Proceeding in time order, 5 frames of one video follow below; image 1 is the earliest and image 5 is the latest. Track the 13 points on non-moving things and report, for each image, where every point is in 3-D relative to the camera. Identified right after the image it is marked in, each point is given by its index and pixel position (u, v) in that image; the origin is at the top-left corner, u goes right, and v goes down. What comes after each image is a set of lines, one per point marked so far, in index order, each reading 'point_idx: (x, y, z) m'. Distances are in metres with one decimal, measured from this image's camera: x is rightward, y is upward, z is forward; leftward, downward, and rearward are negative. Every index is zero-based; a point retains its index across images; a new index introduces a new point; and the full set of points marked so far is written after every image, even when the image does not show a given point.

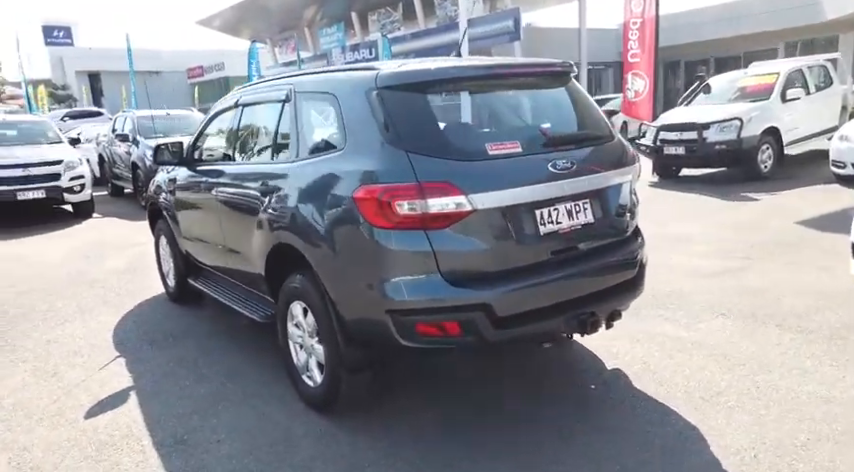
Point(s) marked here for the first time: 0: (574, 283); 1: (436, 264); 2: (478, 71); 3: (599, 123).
0: (+0.7, -0.2, +2.9) m
1: (0.0, -0.1, +2.7) m
2: (+0.3, +0.8, +3.1) m
3: (+0.9, +0.6, +3.5) m
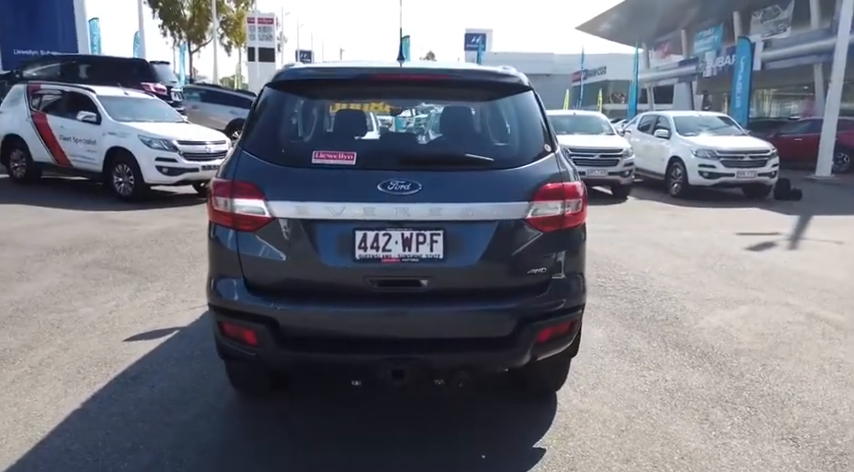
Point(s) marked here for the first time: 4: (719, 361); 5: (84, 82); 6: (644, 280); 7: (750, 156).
0: (-0.1, -0.3, +2.6) m
1: (-0.8, -0.1, +2.7) m
2: (-0.2, +0.7, +2.9) m
3: (+0.5, +0.4, +2.8) m
4: (+1.9, -0.8, +4.1) m
5: (-9.0, +4.1, +16.4) m
6: (+2.1, -0.4, +6.2) m
7: (+6.5, +1.6, +12.6) m
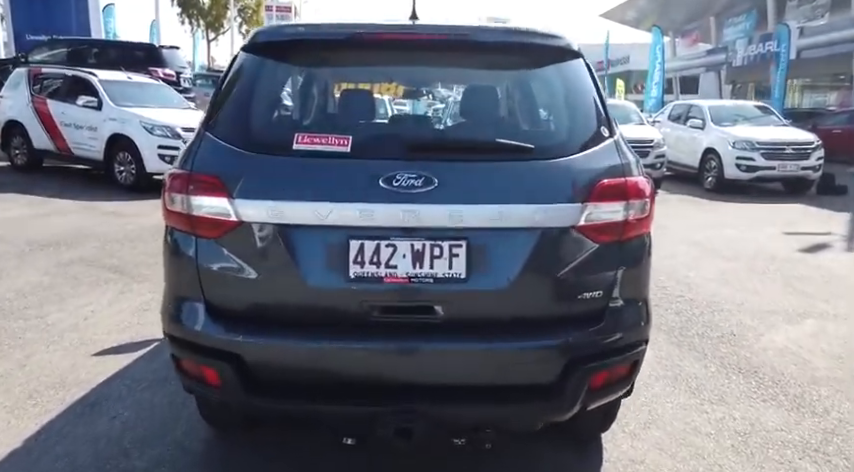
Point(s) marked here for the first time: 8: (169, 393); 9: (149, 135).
0: (-0.1, -0.4, +1.9) m
1: (-0.7, -0.2, +2.1) m
2: (-0.2, +0.7, +2.2) m
3: (+0.5, +0.4, +2.2) m
4: (+2.0, -0.9, +3.4) m
5: (-8.6, +4.3, +15.9) m
6: (+2.3, -0.4, +5.5) m
7: (+6.9, +1.7, +11.7) m
8: (-1.3, -0.8, +3.3) m
9: (-4.3, +1.6, +9.7) m
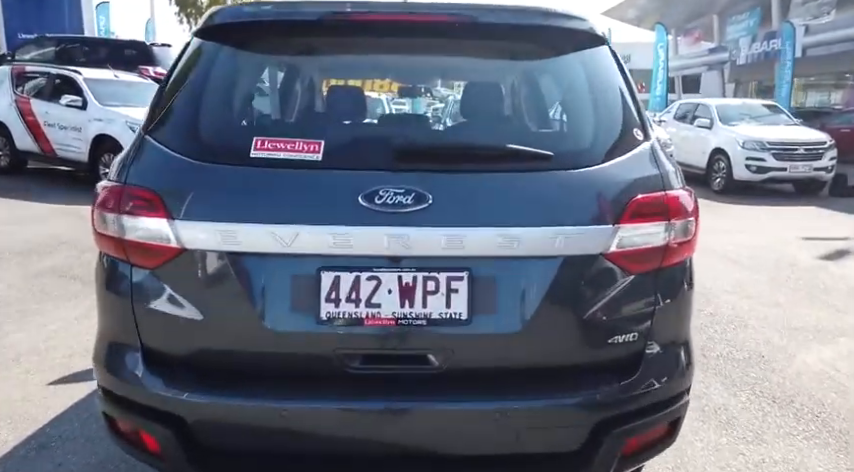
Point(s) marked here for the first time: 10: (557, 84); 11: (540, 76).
0: (-0.1, -0.5, +1.5) m
1: (-0.8, -0.2, +1.7) m
2: (-0.2, +0.6, +1.8) m
3: (+0.5, +0.3, +1.8) m
4: (+2.0, -0.9, +3.0) m
5: (-8.6, +4.2, +15.5) m
6: (+2.3, -0.5, +5.1) m
7: (+6.8, +1.6, +11.3) m
8: (-1.4, -0.9, +2.9) m
9: (-4.3, +1.5, +9.3) m
10: (+0.4, +0.5, +1.9) m
11: (+0.3, +0.5, +1.9) m
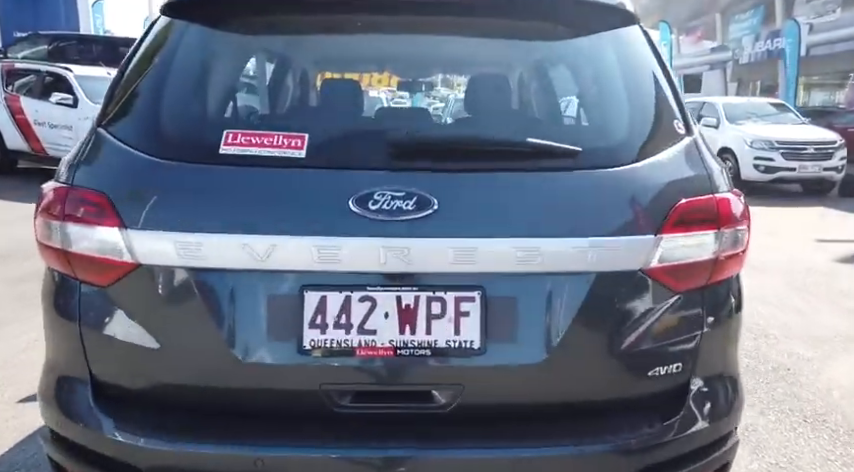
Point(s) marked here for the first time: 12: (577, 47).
0: (-0.1, -0.5, +1.3) m
1: (-0.8, -0.3, +1.4) m
2: (-0.2, +0.6, +1.6) m
3: (+0.5, +0.3, +1.5) m
4: (+2.0, -0.9, +2.7) m
5: (-8.6, +4.2, +15.3) m
6: (+2.3, -0.5, +4.8) m
7: (+6.8, +1.6, +11.1) m
8: (-1.4, -0.9, +2.6) m
9: (-4.3, +1.5, +9.0) m
10: (+0.4, +0.4, +1.6) m
11: (+0.4, +0.5, +1.6) m
12: (+0.4, +0.5, +1.6) m
